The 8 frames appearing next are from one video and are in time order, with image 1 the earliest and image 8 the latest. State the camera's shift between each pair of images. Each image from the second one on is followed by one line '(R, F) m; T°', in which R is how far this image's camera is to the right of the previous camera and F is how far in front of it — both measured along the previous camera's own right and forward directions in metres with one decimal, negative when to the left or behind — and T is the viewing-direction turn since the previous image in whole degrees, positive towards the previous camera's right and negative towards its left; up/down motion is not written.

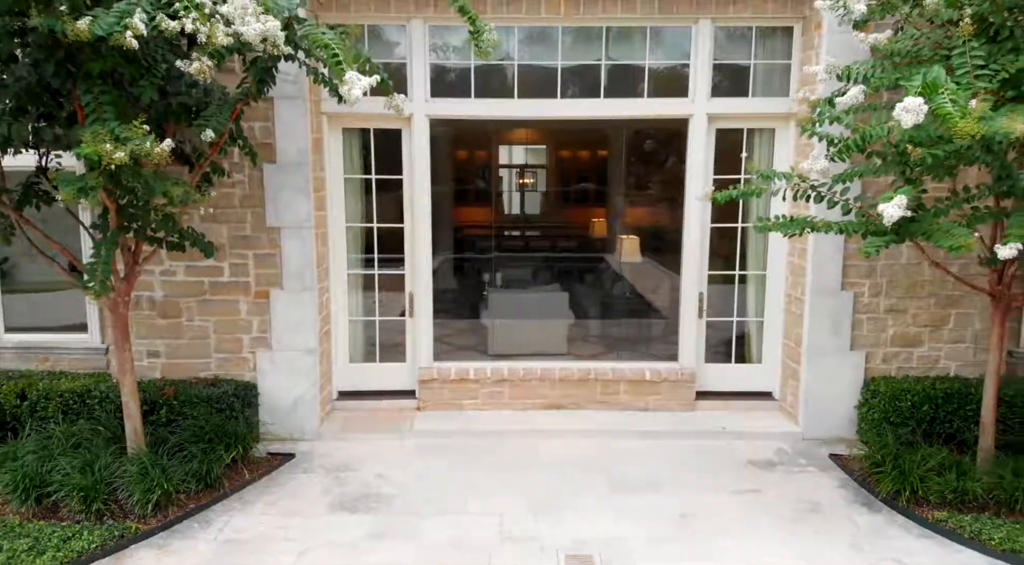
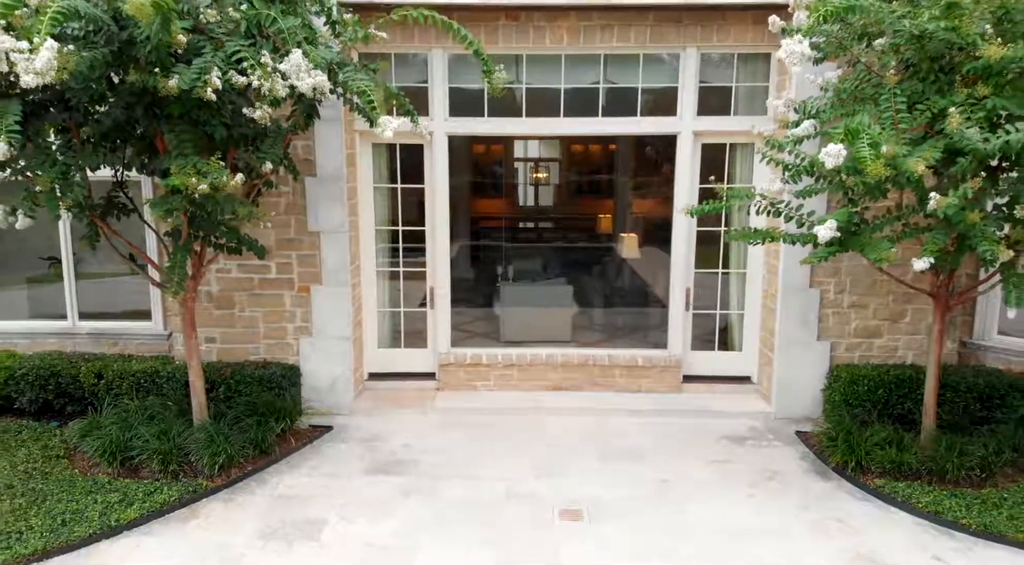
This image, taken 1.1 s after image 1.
(+0.1, -0.8) m; -2°
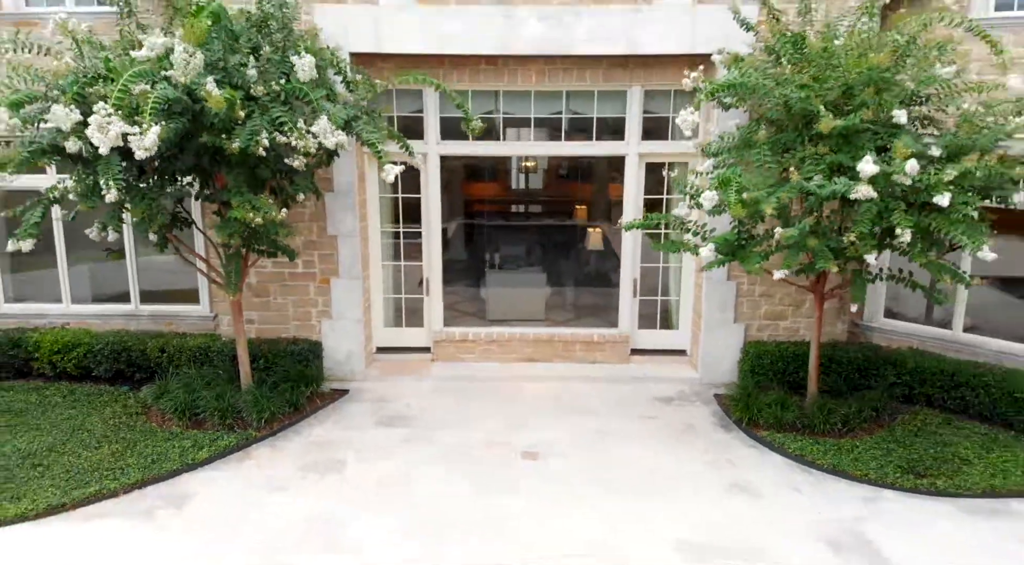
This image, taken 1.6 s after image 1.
(+0.3, -1.5) m; 0°
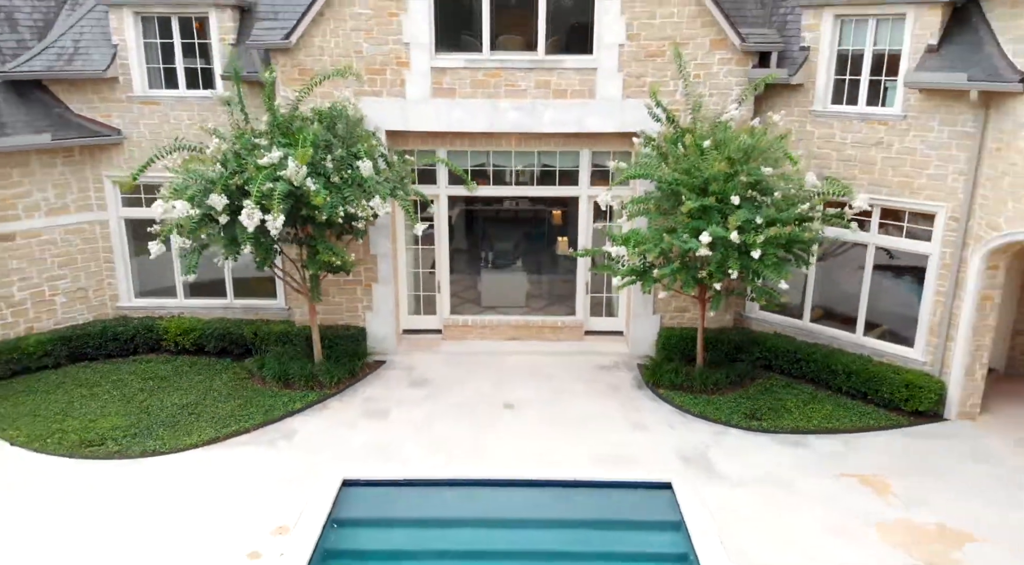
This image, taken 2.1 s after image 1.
(+0.2, -3.3) m; 0°
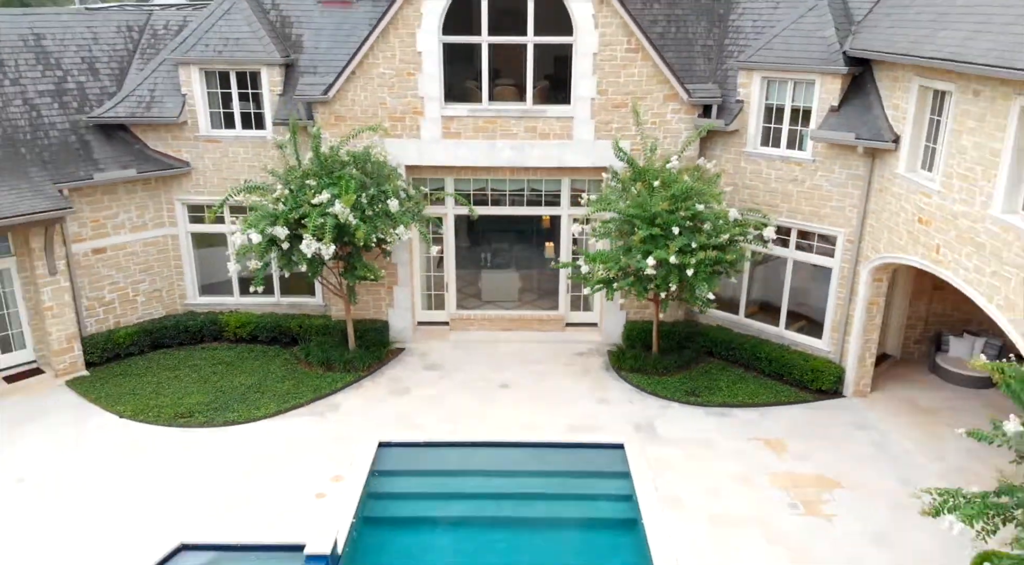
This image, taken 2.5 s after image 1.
(+0.1, -2.7) m; 0°
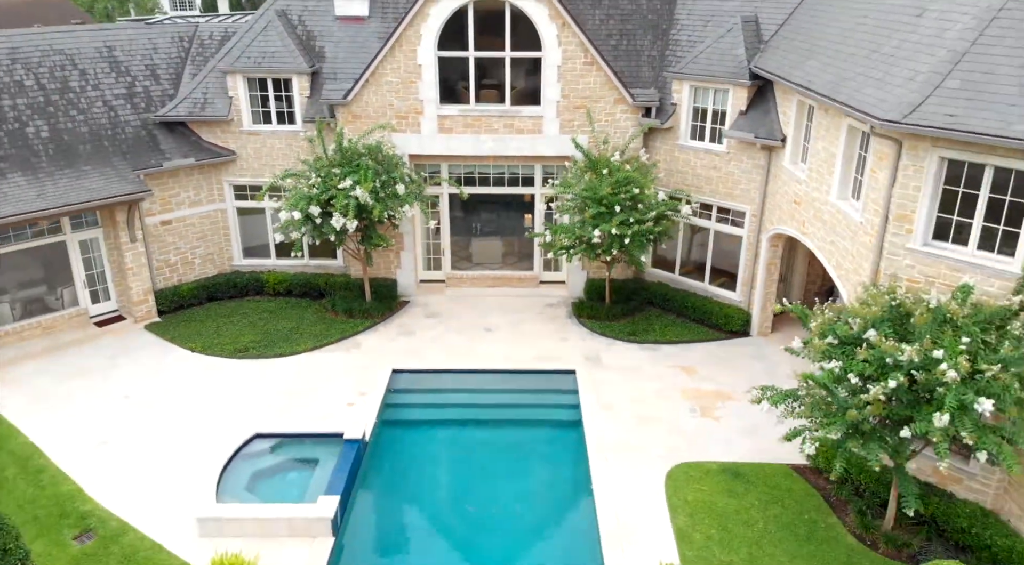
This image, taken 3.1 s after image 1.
(+0.5, -3.5) m; 0°
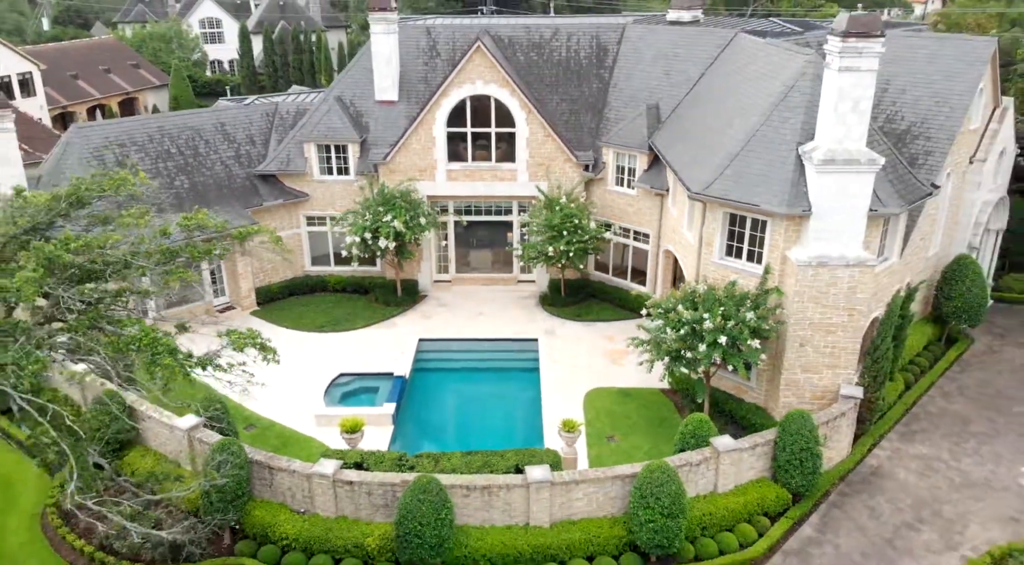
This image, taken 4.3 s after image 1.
(+0.5, -8.0) m; 0°
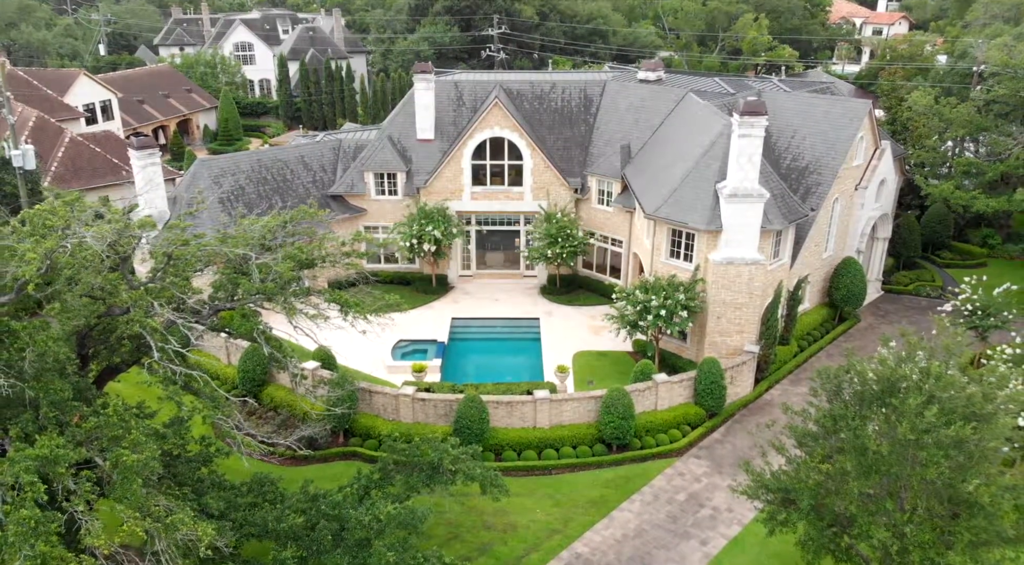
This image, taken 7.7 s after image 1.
(-0.6, -8.3) m; 0°
